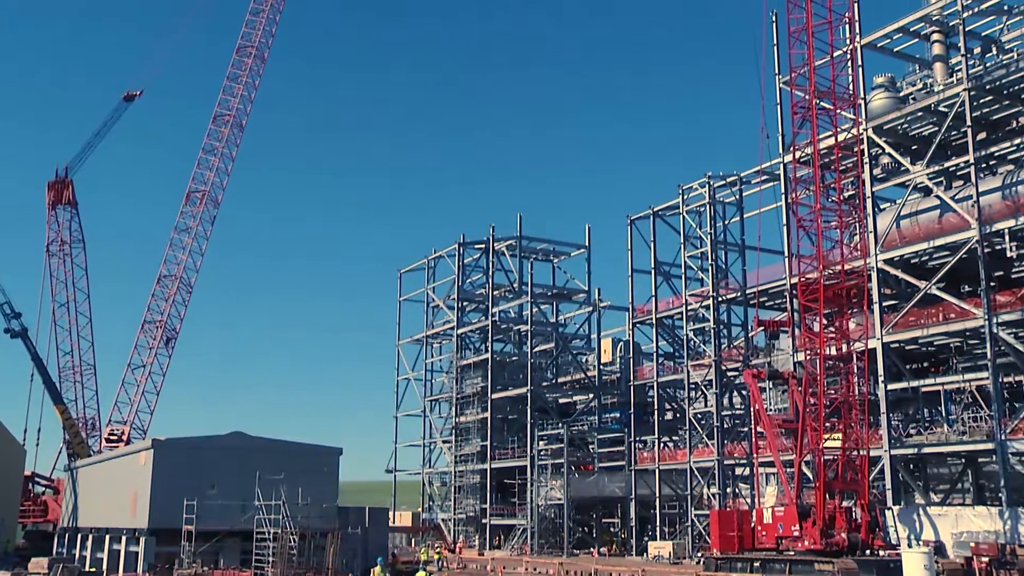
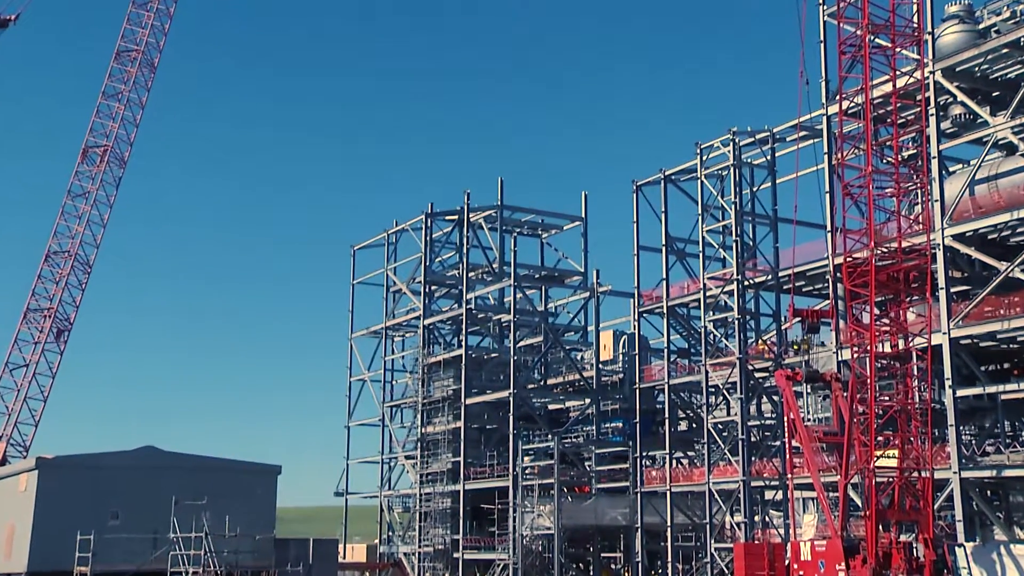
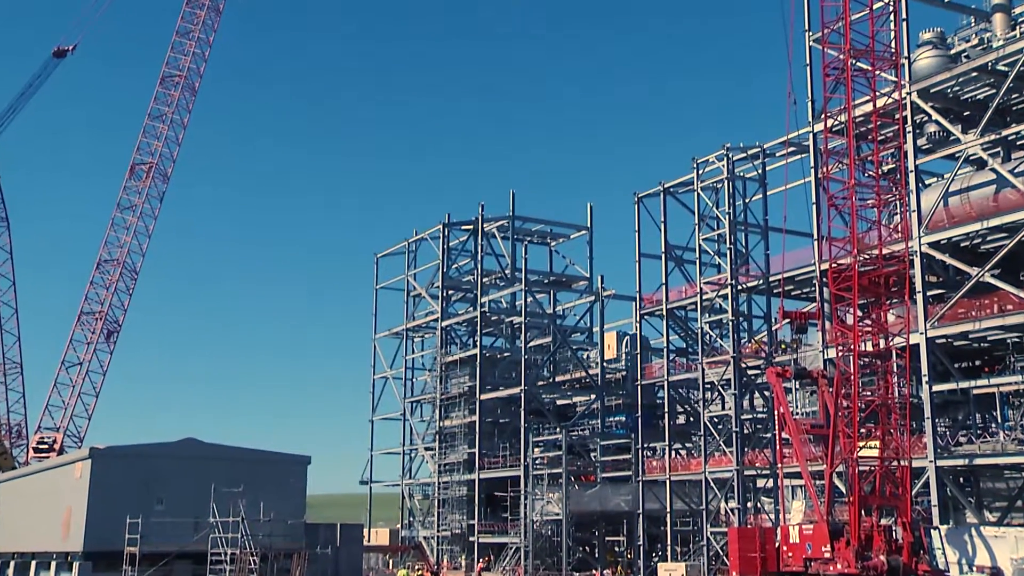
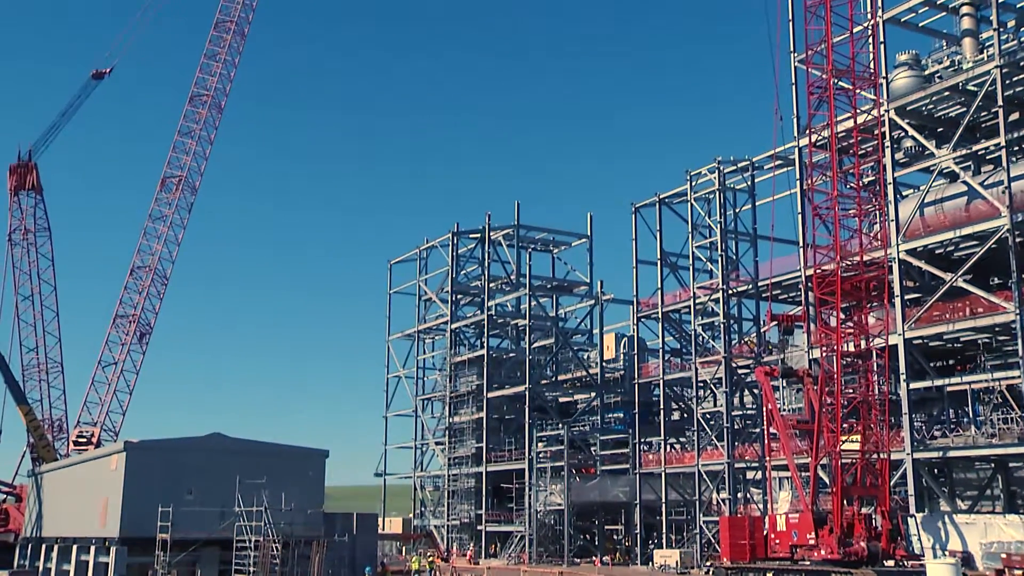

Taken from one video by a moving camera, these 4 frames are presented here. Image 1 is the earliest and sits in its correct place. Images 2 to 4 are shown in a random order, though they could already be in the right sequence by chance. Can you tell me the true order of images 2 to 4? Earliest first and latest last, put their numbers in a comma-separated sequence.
4, 3, 2
